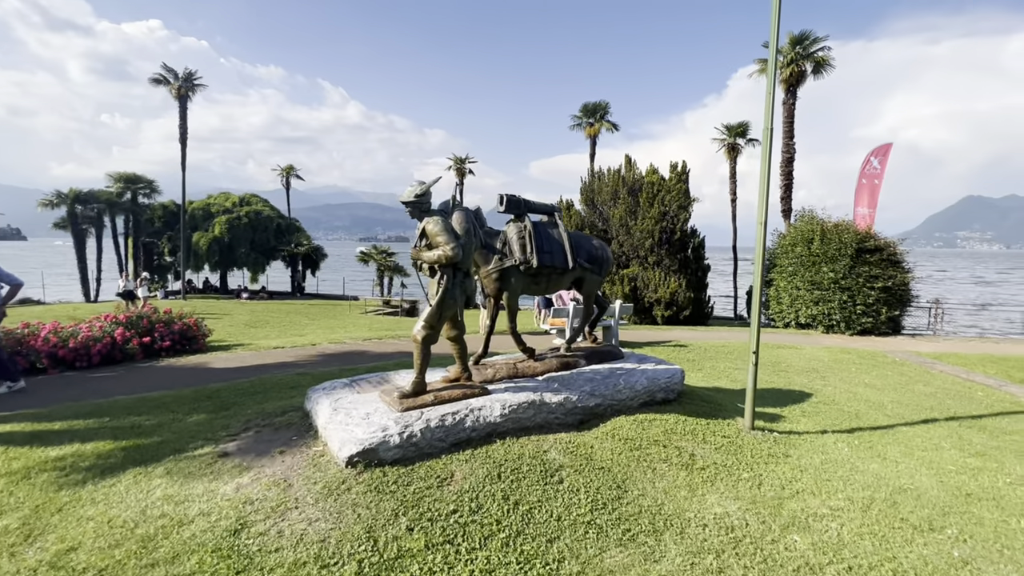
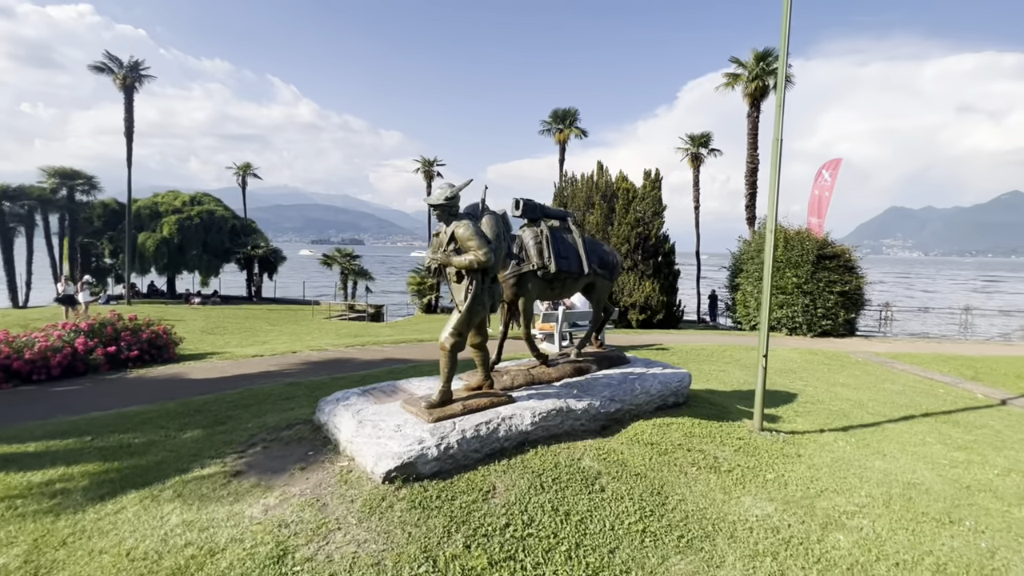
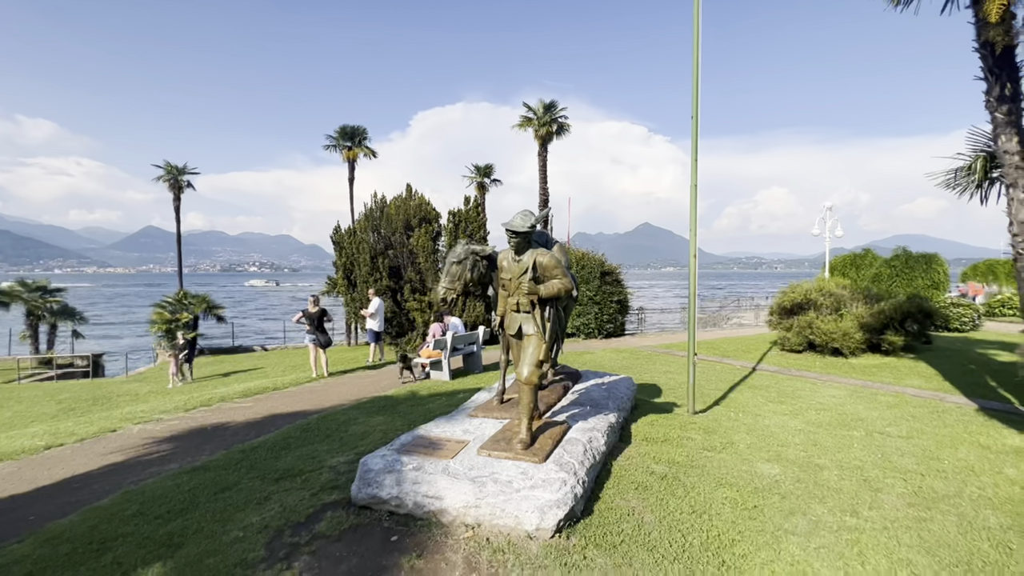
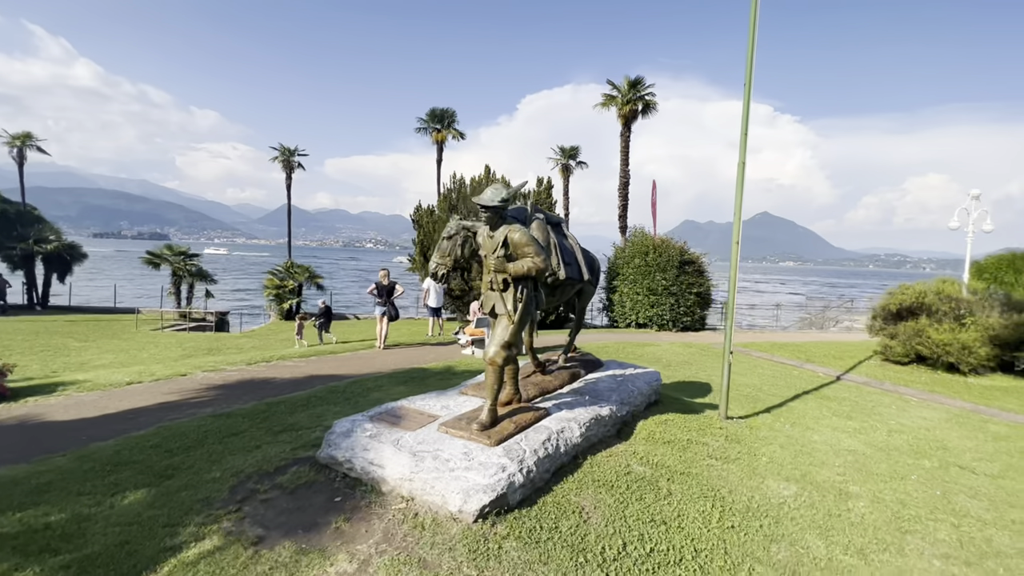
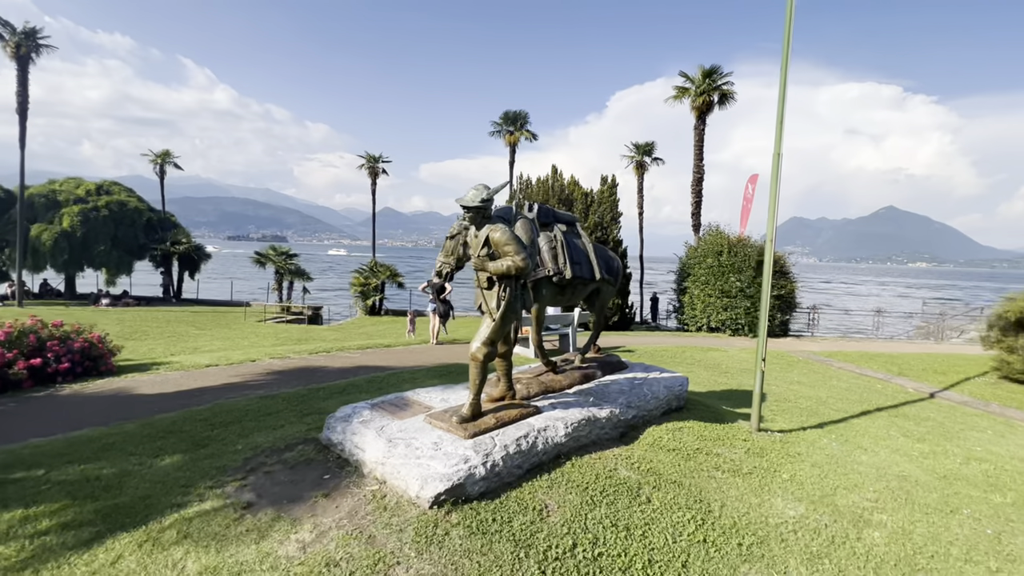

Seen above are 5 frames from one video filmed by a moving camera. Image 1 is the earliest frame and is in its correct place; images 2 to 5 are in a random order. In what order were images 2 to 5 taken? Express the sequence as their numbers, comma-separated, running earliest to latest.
2, 5, 4, 3
